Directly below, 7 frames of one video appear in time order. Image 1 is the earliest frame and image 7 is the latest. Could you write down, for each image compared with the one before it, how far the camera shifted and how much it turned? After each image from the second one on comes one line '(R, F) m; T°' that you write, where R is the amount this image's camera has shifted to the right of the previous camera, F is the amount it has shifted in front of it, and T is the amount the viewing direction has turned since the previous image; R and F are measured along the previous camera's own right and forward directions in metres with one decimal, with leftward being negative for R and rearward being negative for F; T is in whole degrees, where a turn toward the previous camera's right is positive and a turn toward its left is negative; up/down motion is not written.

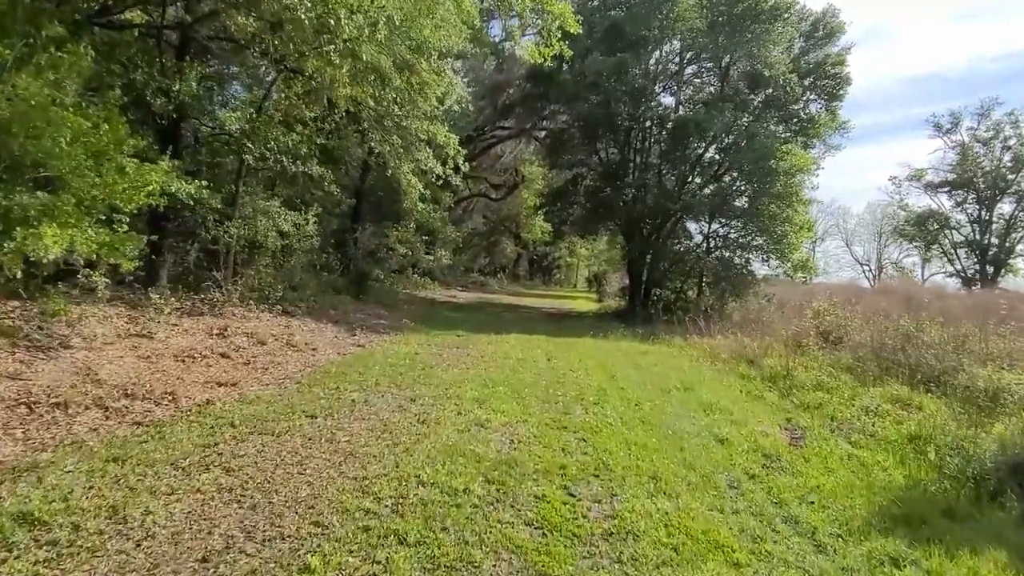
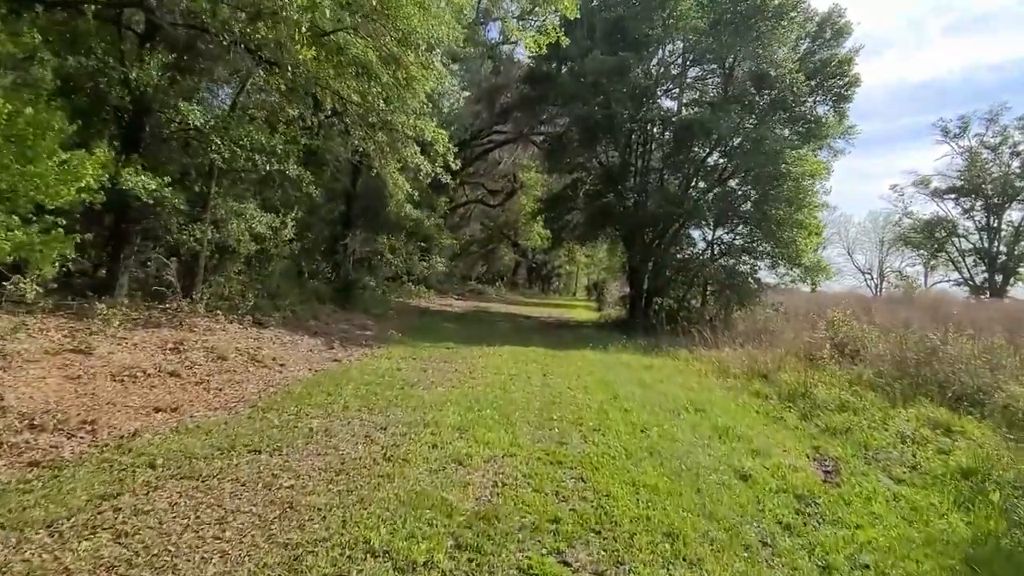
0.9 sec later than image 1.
(+0.1, +0.9) m; 0°
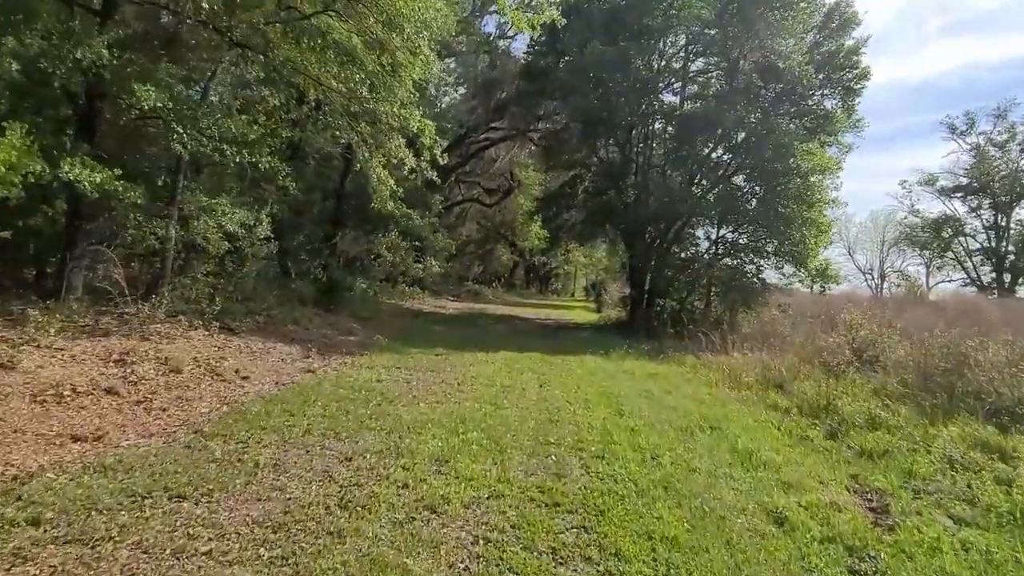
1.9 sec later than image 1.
(+0.1, +0.9) m; 0°
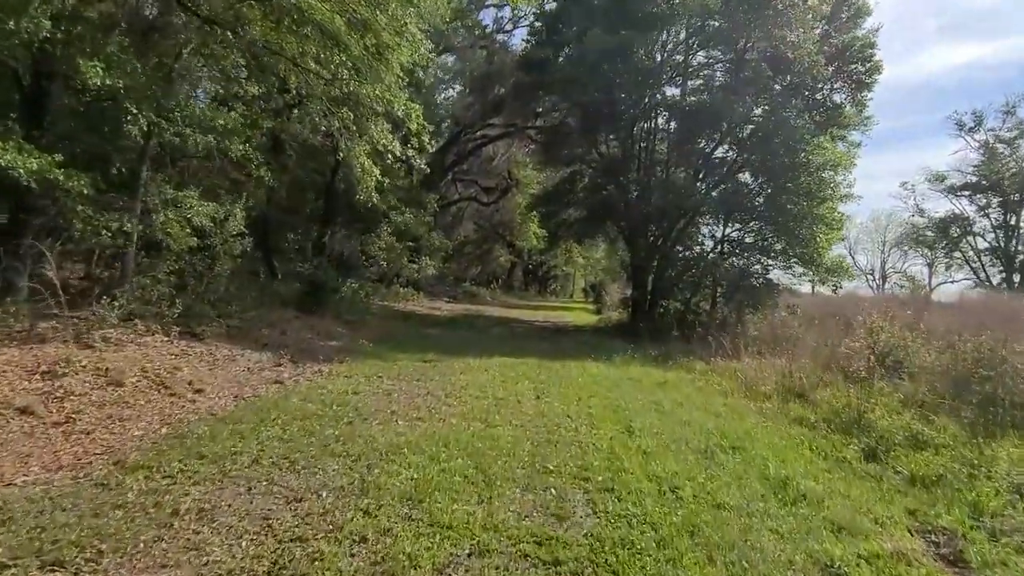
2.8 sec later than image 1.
(0.0, +0.9) m; 0°
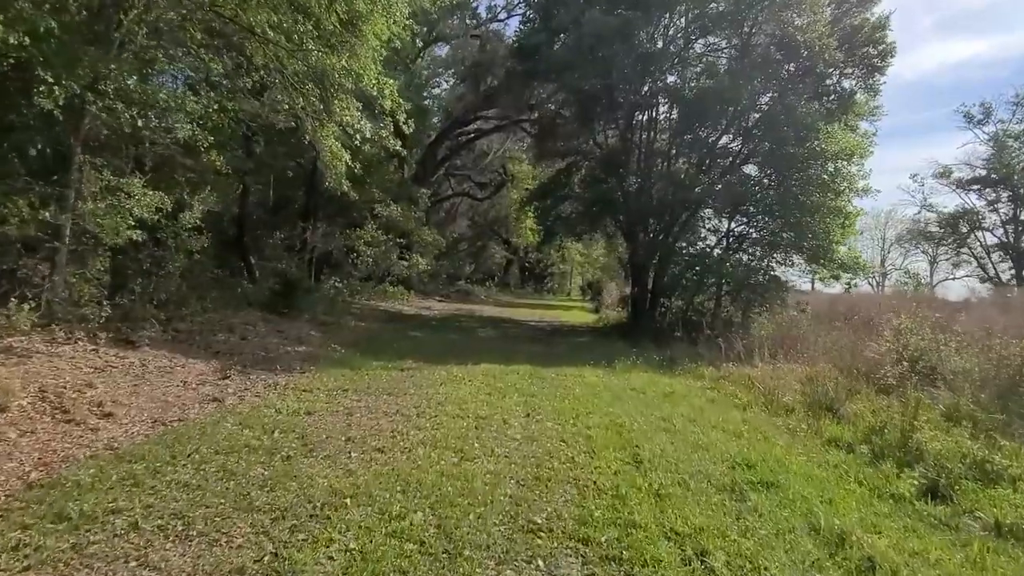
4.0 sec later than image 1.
(+0.1, +1.2) m; 0°
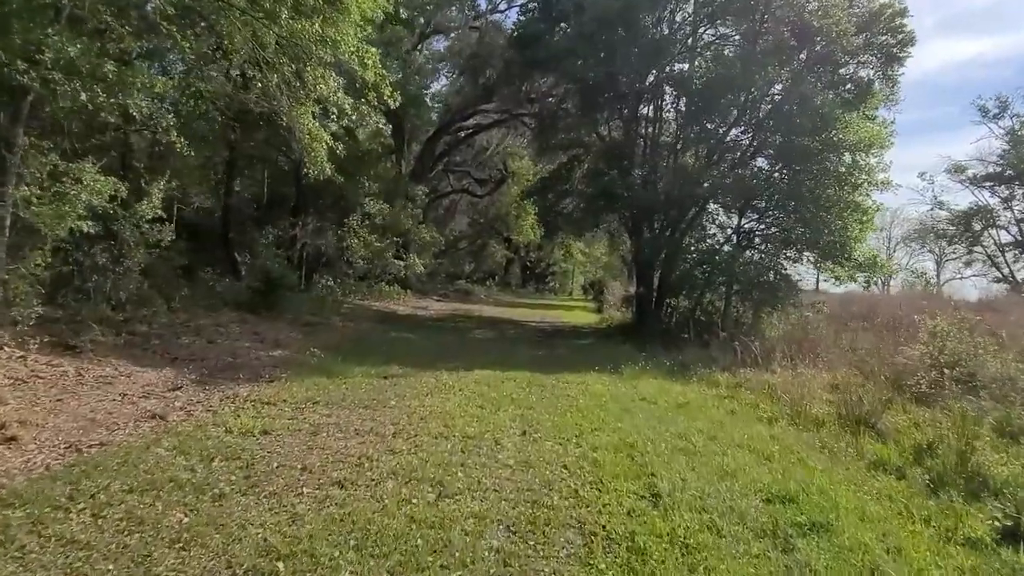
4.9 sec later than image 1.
(+0.1, +0.9) m; 0°
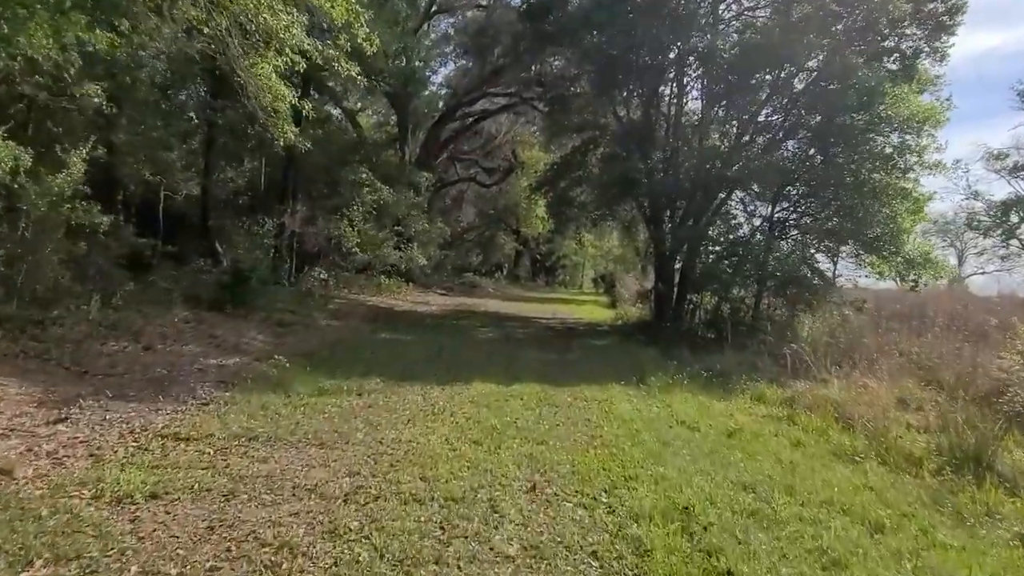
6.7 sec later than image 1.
(0.0, +1.7) m; -1°
